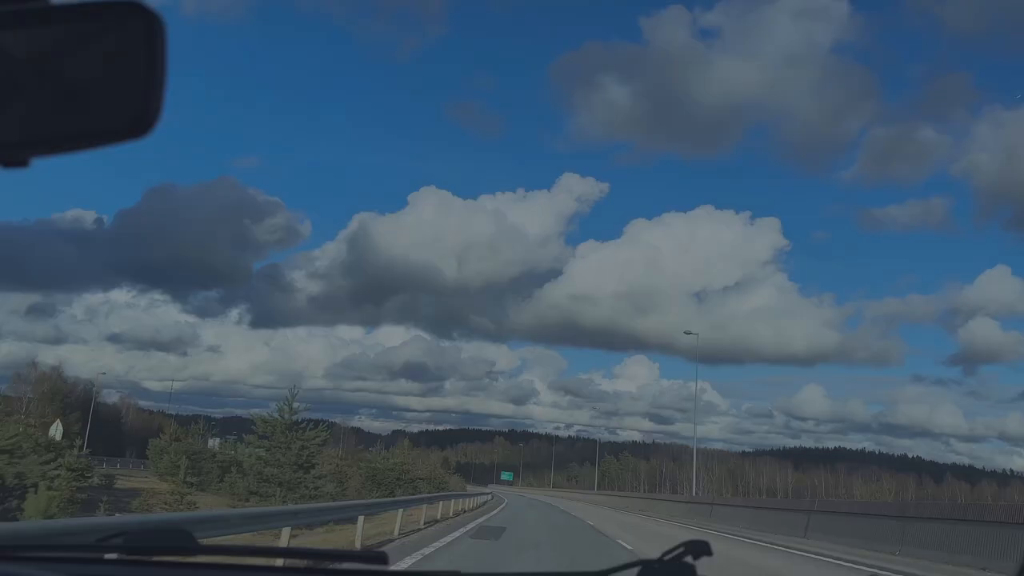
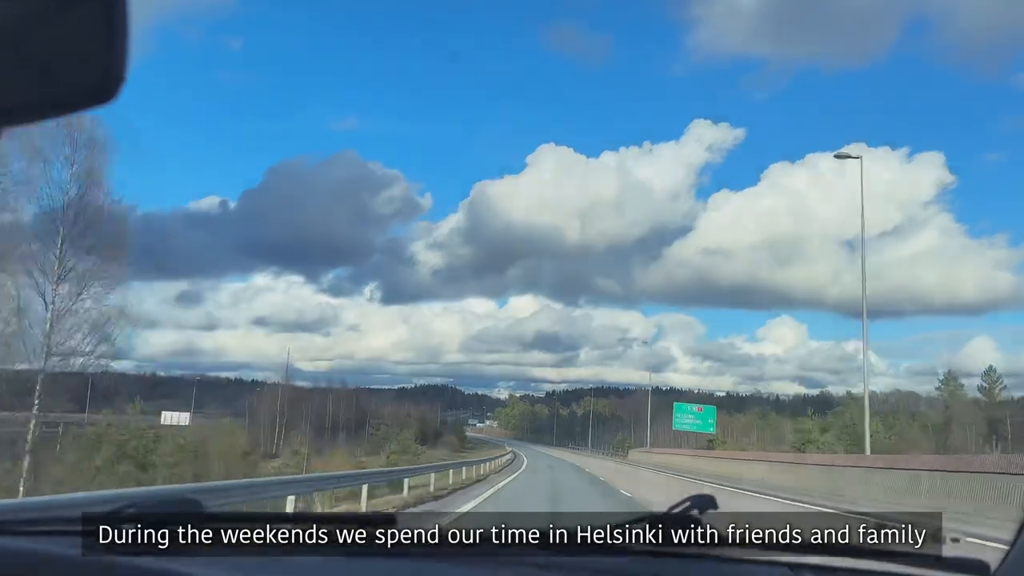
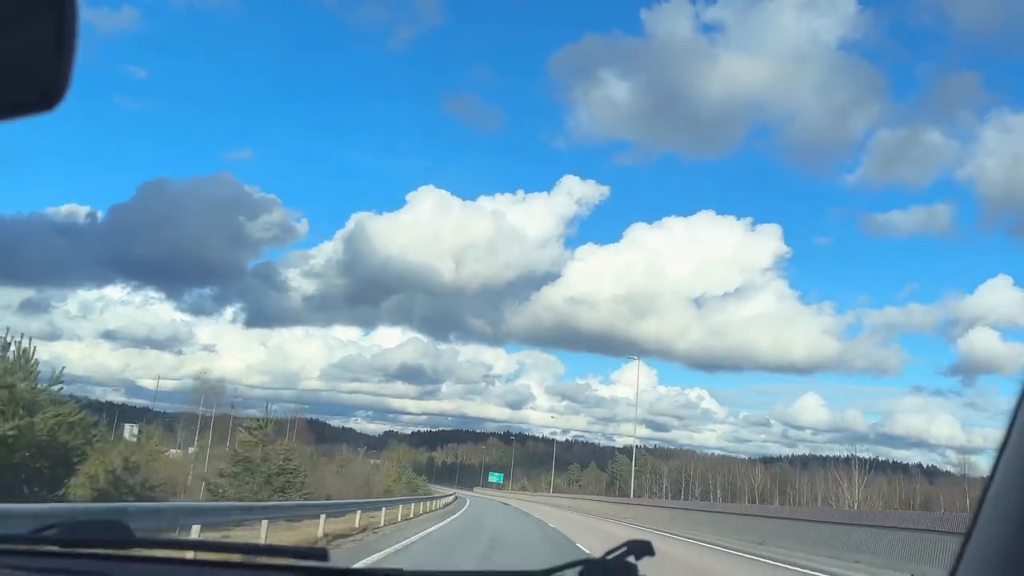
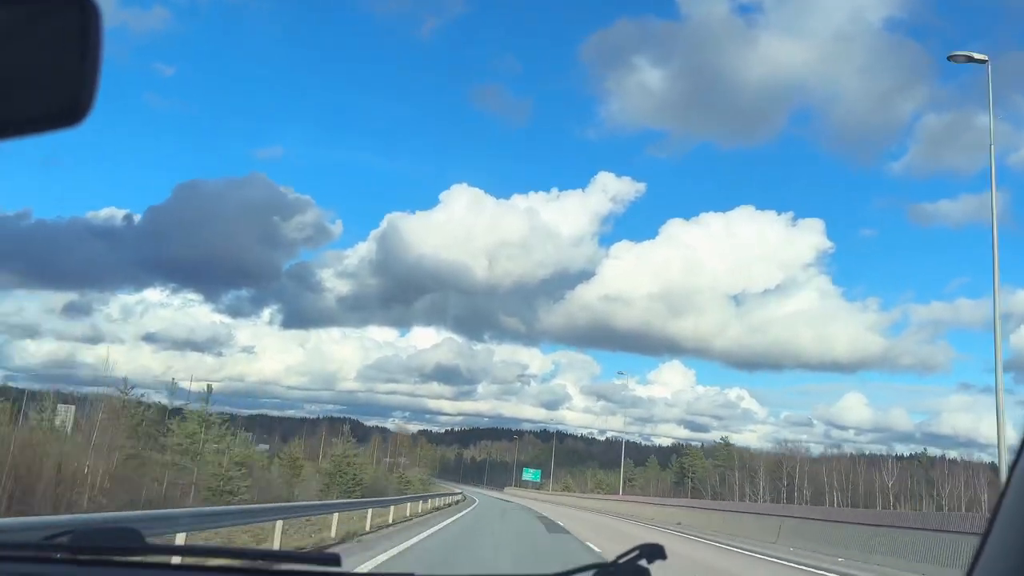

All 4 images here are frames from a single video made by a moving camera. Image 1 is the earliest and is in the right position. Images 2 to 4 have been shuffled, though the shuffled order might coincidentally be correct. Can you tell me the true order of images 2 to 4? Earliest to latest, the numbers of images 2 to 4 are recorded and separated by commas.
3, 4, 2
